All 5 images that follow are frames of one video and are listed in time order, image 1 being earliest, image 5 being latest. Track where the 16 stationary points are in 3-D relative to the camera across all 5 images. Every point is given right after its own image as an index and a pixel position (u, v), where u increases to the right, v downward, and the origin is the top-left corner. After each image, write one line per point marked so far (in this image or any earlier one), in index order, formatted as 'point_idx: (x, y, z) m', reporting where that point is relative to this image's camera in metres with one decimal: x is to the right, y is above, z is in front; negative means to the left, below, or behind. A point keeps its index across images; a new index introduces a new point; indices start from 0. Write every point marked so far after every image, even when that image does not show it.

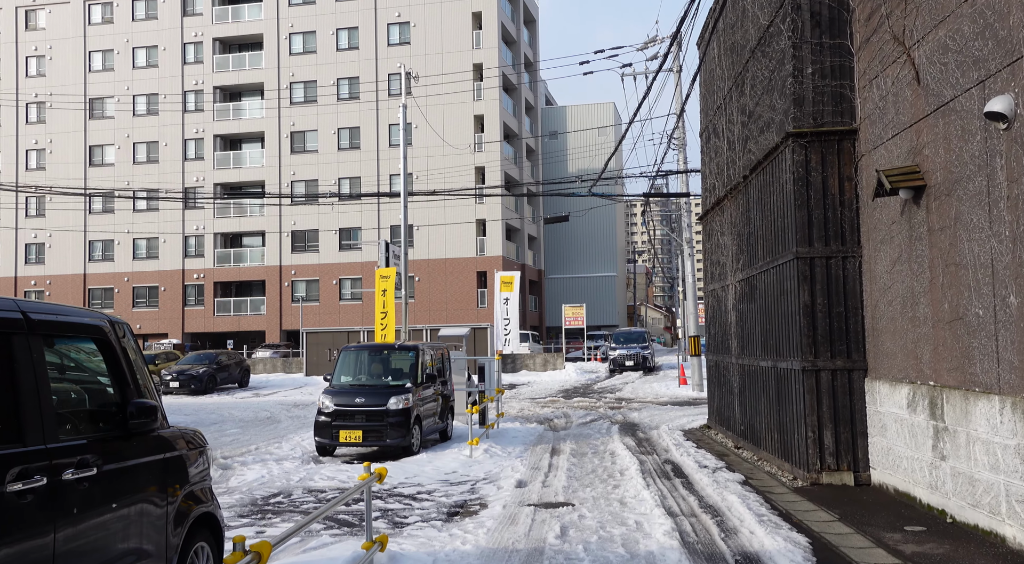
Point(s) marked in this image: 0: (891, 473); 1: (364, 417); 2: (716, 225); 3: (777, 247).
0: (+3.9, -2.0, +7.5) m
1: (-2.3, -2.1, +11.1) m
2: (+3.6, +1.0, +12.9) m
3: (+3.3, +0.4, +9.1) m
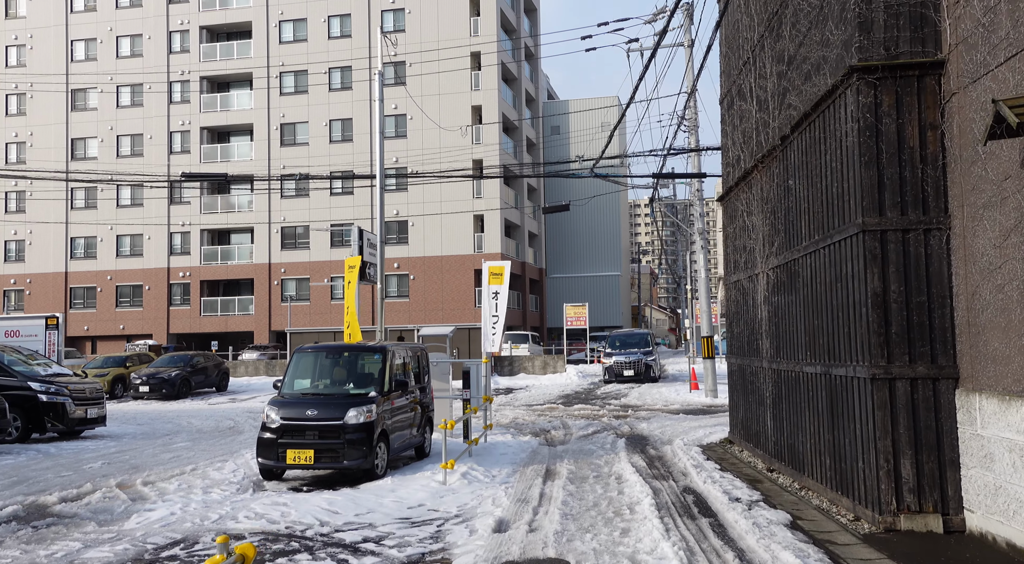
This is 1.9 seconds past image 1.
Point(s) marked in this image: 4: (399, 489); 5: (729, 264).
0: (+3.7, -1.8, +5.5) m
1: (-2.5, -1.9, +9.1) m
2: (+3.4, +1.2, +10.9) m
3: (+3.1, +0.6, +7.1) m
4: (-1.3, -2.4, +8.4) m
5: (+3.5, +0.3, +11.7) m
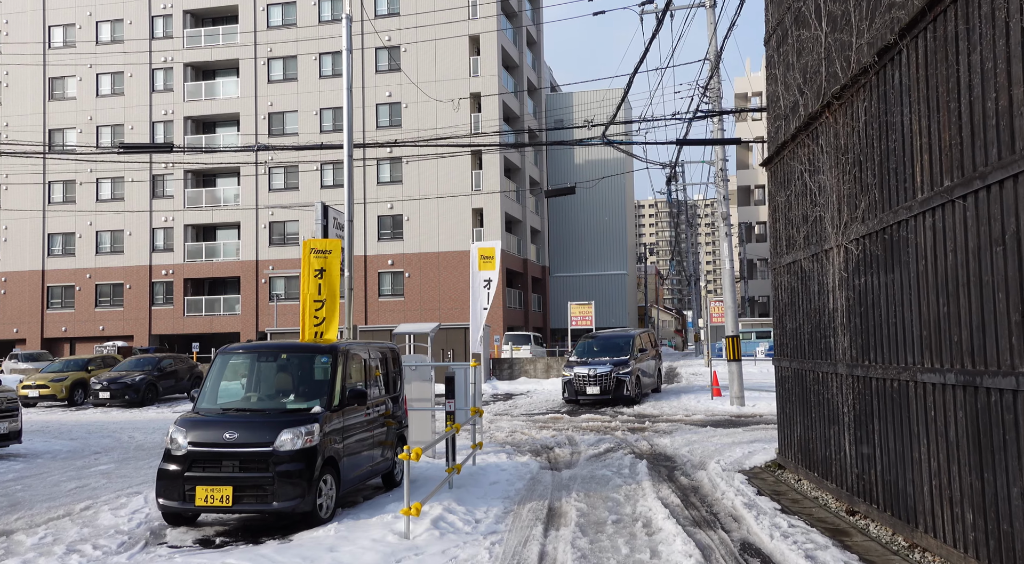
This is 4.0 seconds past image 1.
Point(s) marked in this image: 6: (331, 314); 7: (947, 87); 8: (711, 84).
0: (+3.6, -1.6, +3.0) m
1: (-2.6, -1.7, +6.7) m
2: (+3.4, +1.4, +8.4) m
3: (+3.0, +0.8, +4.6) m
4: (-1.4, -2.2, +6.0) m
5: (+3.4, +0.5, +9.3) m
6: (-3.0, -0.5, +11.8) m
7: (+3.0, +1.4, +5.1) m
8: (+4.8, +4.7, +17.3) m
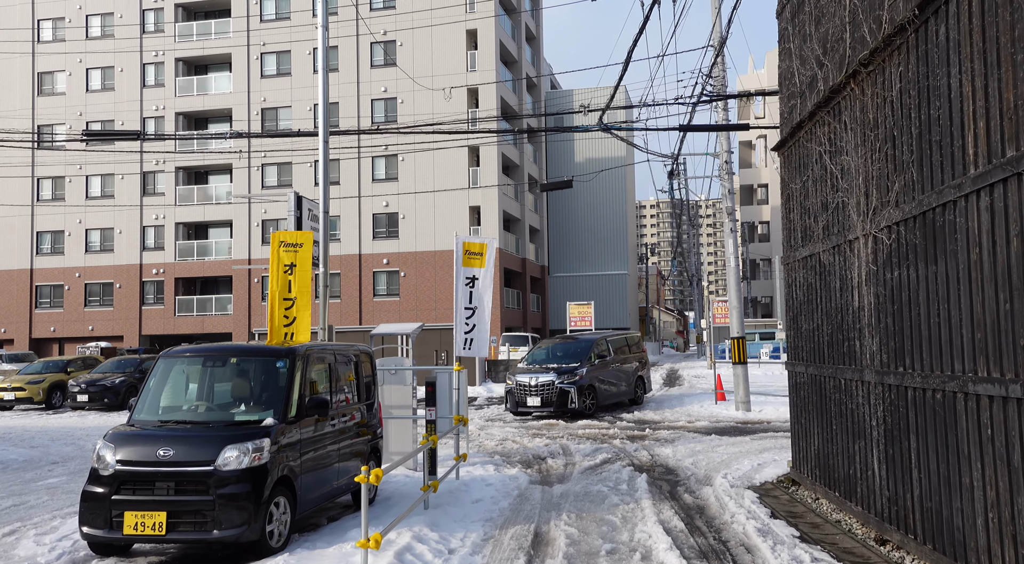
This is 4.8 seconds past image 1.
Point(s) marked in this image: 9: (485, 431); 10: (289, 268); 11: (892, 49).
0: (+3.4, -1.5, +2.1) m
1: (-2.7, -1.6, +5.8) m
2: (+3.2, +1.4, +7.5) m
3: (+2.8, +0.9, +3.7) m
4: (-1.6, -2.1, +5.1) m
5: (+3.3, +0.6, +8.4) m
6: (-3.1, -0.5, +10.9) m
7: (+2.9, +1.4, +4.2) m
8: (+4.6, +4.8, +16.4) m
9: (-0.5, -2.9, +13.9) m
10: (-3.5, +0.2, +11.2) m
11: (+3.0, +1.8, +5.7) m
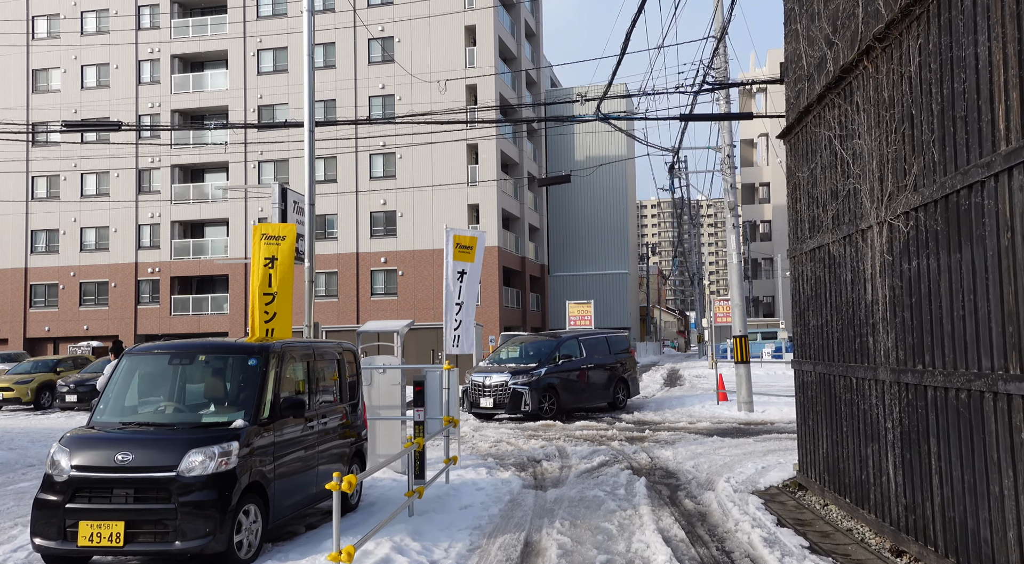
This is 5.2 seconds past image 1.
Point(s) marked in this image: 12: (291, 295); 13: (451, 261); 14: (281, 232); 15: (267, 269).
0: (+3.3, -1.5, +1.7) m
1: (-2.8, -1.6, +5.4) m
2: (+3.1, +1.5, +7.1) m
3: (+2.7, +0.9, +3.3) m
4: (-1.7, -2.1, +4.7) m
5: (+3.2, +0.6, +7.9) m
6: (-3.2, -0.4, +10.5) m
7: (+2.8, +1.5, +3.7) m
8: (+4.5, +4.8, +15.9) m
9: (-0.6, -2.8, +13.5) m
10: (-3.6, +0.3, +10.8) m
11: (+2.9, +1.9, +5.3) m
12: (-3.2, -0.2, +10.7) m
13: (-0.9, +0.3, +10.7) m
14: (-3.5, +0.8, +10.9) m
15: (-3.6, +0.2, +10.7) m
